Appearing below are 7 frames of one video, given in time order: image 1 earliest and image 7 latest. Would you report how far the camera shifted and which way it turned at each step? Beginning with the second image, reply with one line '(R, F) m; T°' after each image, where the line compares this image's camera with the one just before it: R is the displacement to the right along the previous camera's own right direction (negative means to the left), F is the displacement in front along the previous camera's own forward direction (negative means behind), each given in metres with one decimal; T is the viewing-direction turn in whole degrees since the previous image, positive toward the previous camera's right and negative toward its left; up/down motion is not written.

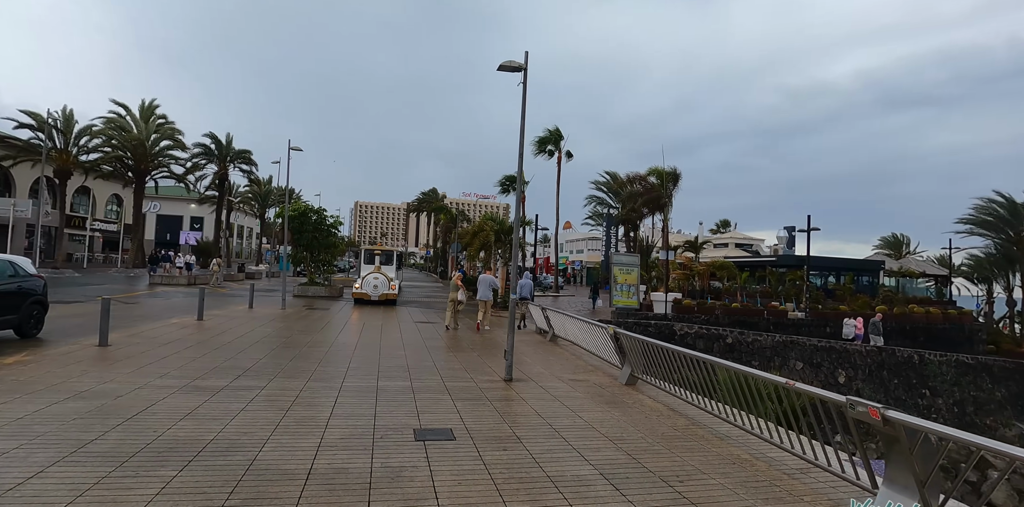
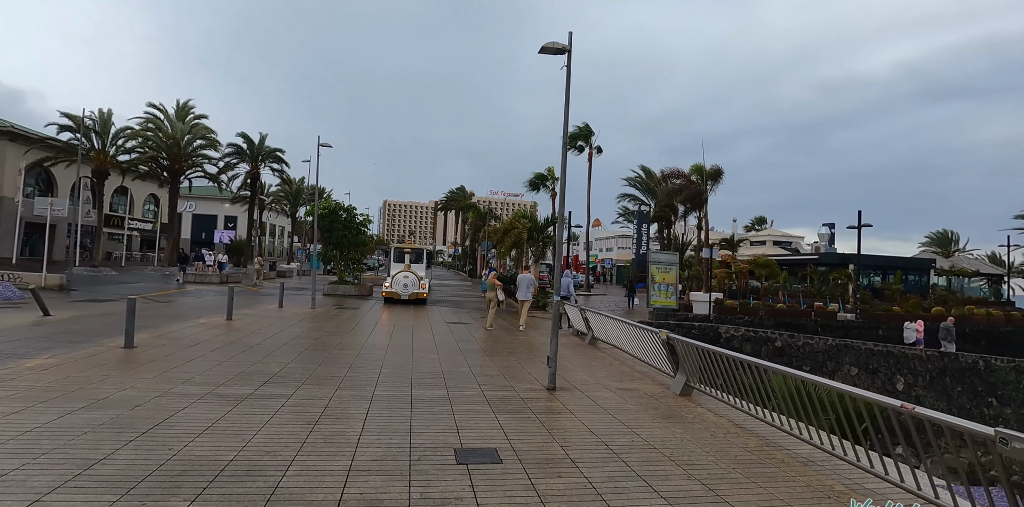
(-0.3, +0.7) m; -3°
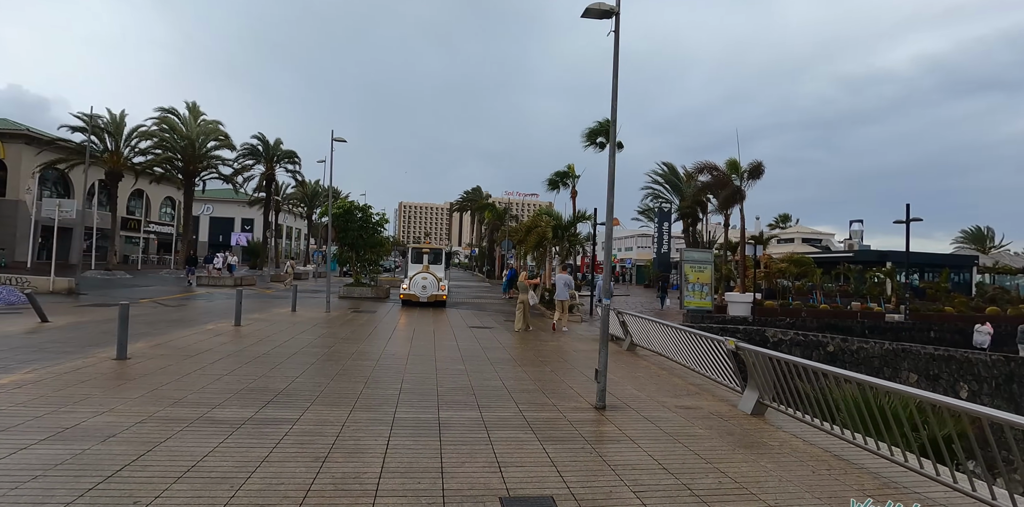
(-0.3, +1.2) m; -2°
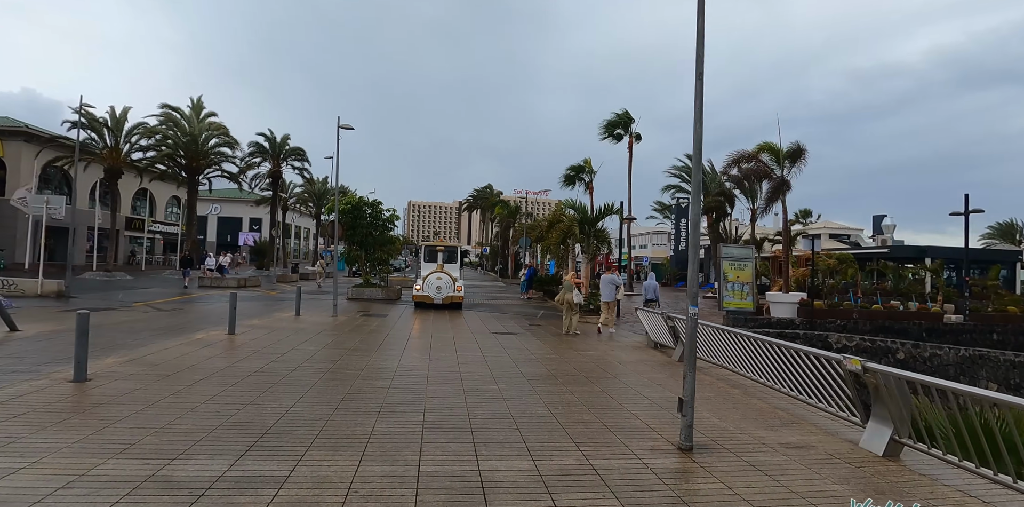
(-0.5, +1.7) m; -1°
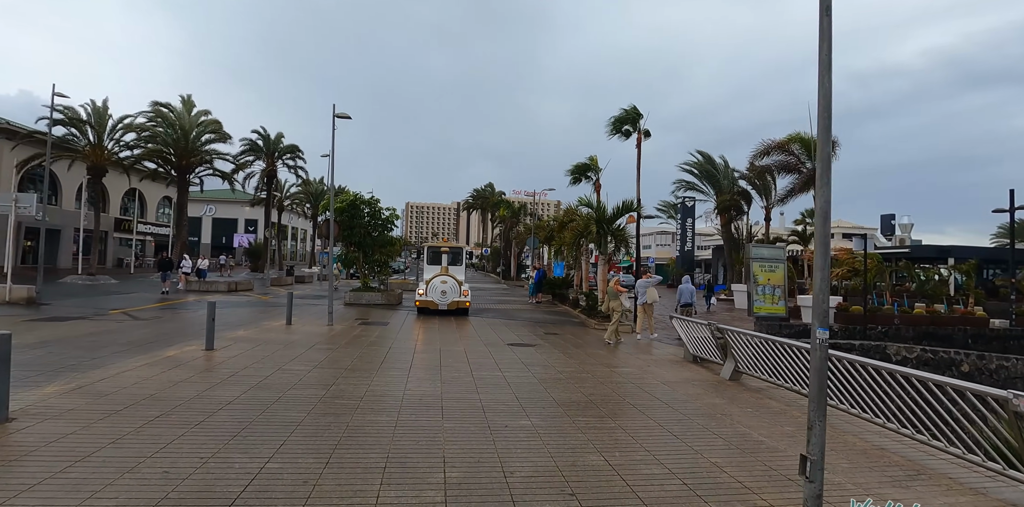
(-0.4, +1.6) m; 0°
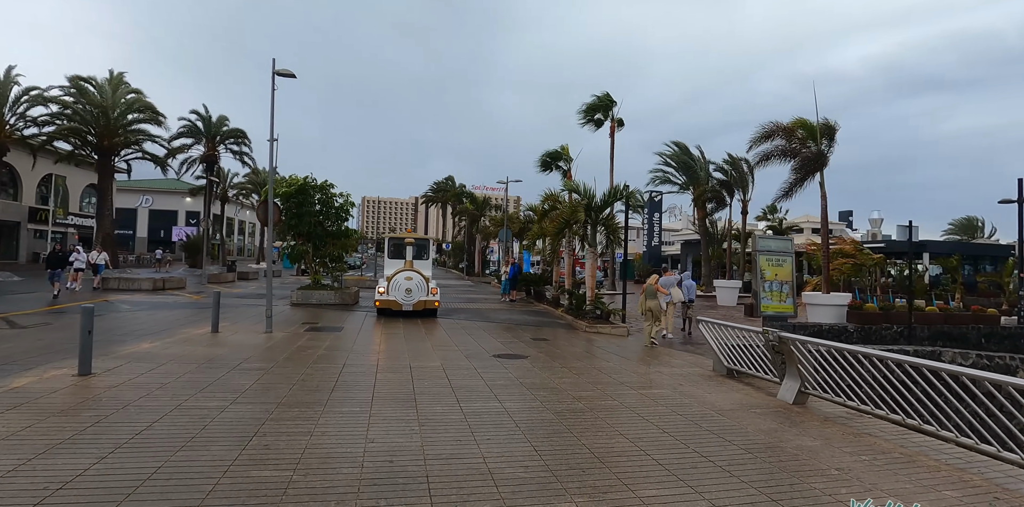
(-0.5, +2.5) m; +4°
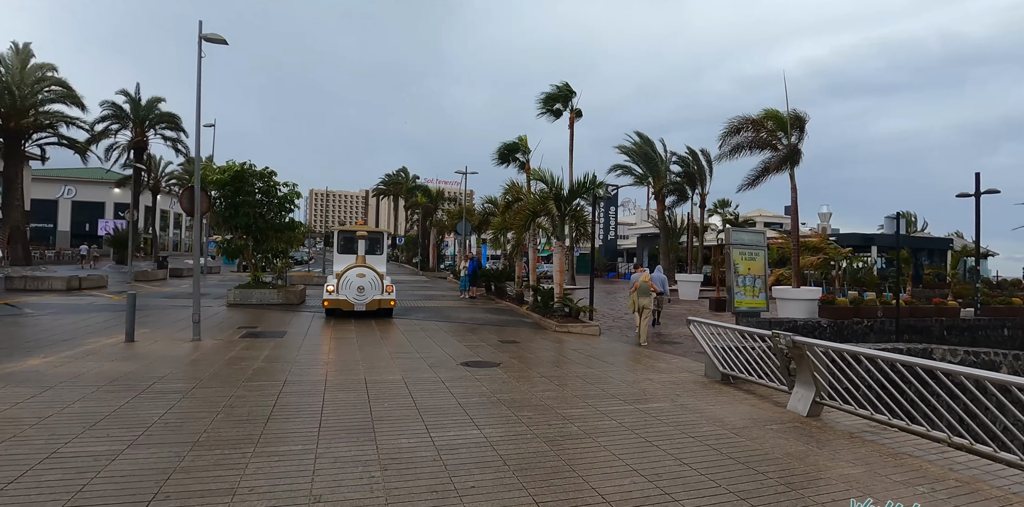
(-0.3, +1.2) m; +5°
